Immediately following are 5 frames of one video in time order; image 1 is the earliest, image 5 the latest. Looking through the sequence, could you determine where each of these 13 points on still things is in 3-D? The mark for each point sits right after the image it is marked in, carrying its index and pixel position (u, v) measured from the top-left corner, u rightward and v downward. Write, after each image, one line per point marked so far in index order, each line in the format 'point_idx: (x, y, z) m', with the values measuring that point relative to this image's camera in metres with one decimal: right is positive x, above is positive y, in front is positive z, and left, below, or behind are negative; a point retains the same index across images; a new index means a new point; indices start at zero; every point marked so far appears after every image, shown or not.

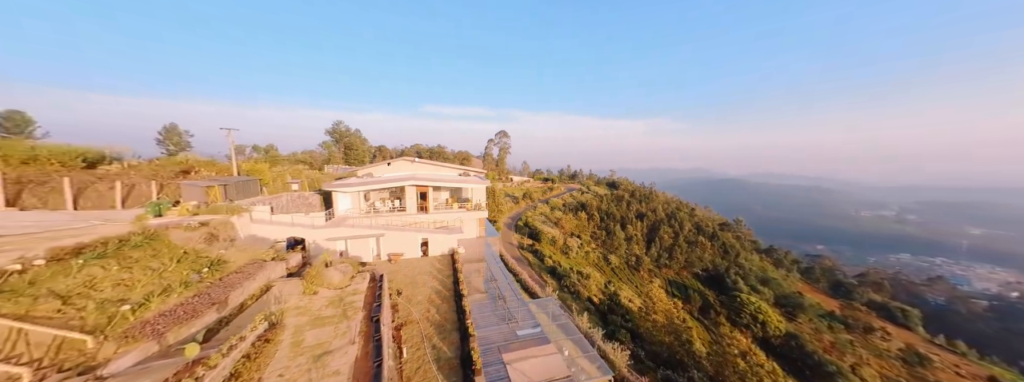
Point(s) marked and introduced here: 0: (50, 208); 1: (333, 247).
0: (-16.5, -0.6, +9.6) m
1: (-9.5, -3.0, +14.5) m
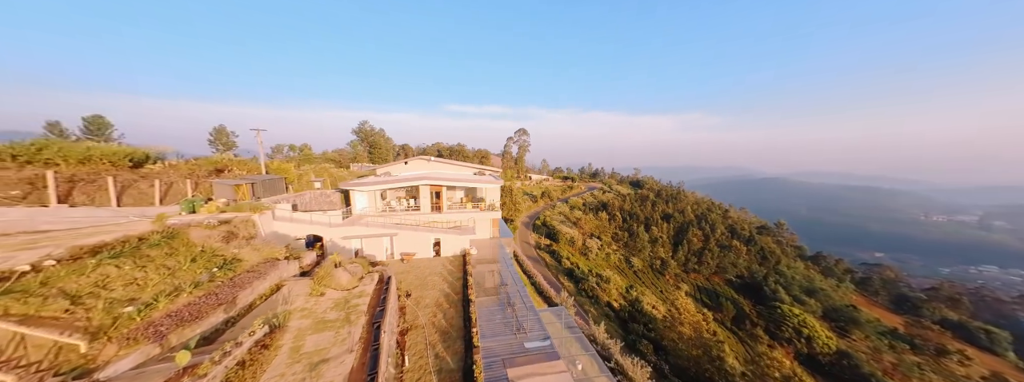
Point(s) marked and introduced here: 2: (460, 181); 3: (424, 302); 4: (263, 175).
0: (-16.1, -0.5, +10.5) m
1: (-8.8, -3.0, +14.7) m
2: (-3.8, +0.8, +19.1) m
3: (-3.6, -4.6, +11.2) m
4: (-16.3, +1.1, +17.9) m
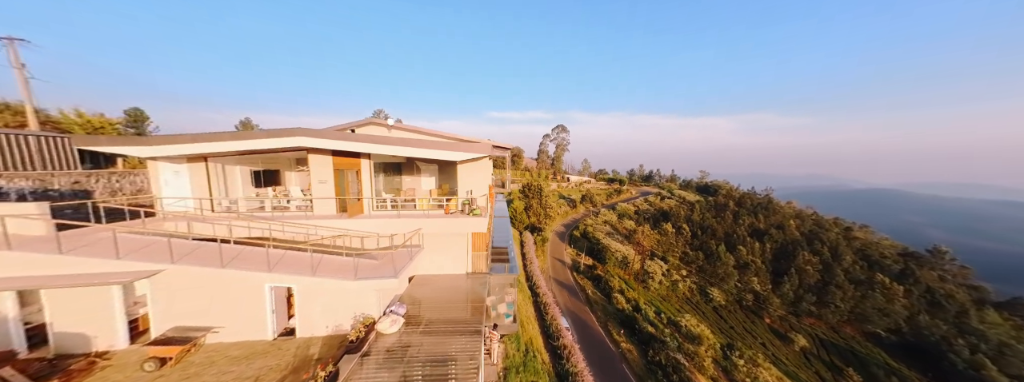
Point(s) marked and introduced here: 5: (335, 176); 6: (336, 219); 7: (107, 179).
0: (-17.0, +0.6, +1.8) m
1: (-9.2, -2.1, +4.9) m
2: (-3.6, +1.5, +8.6) m
3: (-4.7, -3.7, +0.6) m
4: (-16.2, +2.0, +9.2) m
5: (-5.5, +0.5, +8.5) m
6: (-5.3, -0.8, +8.2) m
7: (-14.2, +0.4, +9.5) m
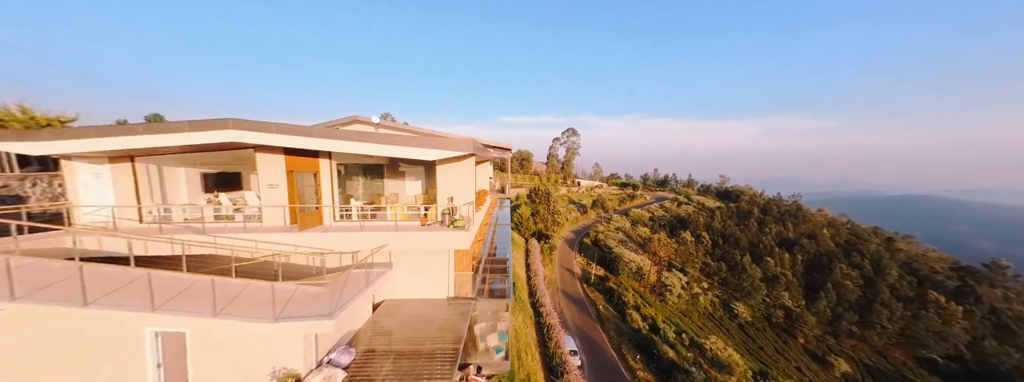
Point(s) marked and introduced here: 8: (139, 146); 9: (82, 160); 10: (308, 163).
0: (-17.6, +0.6, +0.8) m
1: (-9.7, -2.2, +3.5) m
2: (-3.8, +1.3, +7.0) m
3: (-5.3, -3.8, -1.0) m
4: (-16.4, +1.9, +8.2) m
5: (-5.8, +0.3, +7.0) m
6: (-5.6, -1.0, +6.6) m
7: (-14.4, +0.3, +8.4) m
8: (-8.9, +1.1, +6.3) m
9: (-10.5, +0.8, +6.8) m
10: (-5.5, +0.8, +7.4) m
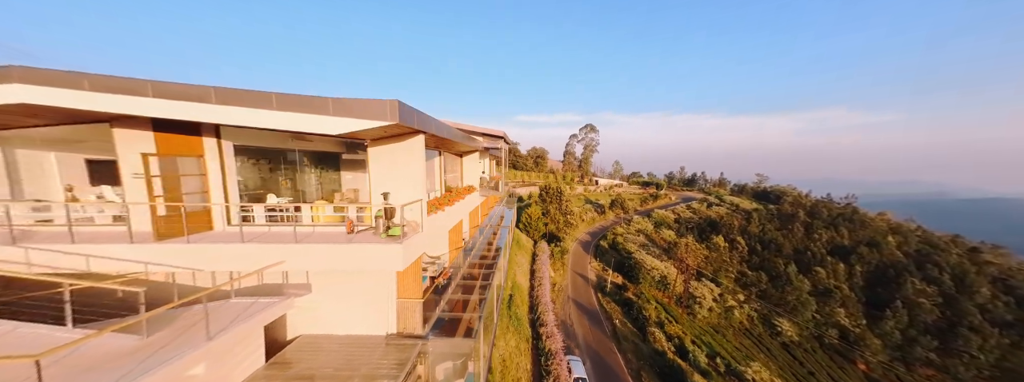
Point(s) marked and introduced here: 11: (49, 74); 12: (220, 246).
0: (-18.7, +0.8, -0.4) m
1: (-10.7, -2.0, +1.8) m
2: (-4.6, +1.4, +4.8) m
3: (-6.6, -3.6, -3.0) m
4: (-17.0, +2.1, +6.9) m
5: (-6.5, +0.5, +4.9) m
6: (-6.3, -0.9, +4.6) m
7: (-15.1, +0.5, +7.0) m
8: (-9.7, +1.2, +4.5) m
9: (-11.3, +0.9, +5.1) m
10: (-6.2, +0.9, +5.3) m
11: (-6.6, +1.7, +4.1) m
12: (-4.8, -0.8, +4.5) m
